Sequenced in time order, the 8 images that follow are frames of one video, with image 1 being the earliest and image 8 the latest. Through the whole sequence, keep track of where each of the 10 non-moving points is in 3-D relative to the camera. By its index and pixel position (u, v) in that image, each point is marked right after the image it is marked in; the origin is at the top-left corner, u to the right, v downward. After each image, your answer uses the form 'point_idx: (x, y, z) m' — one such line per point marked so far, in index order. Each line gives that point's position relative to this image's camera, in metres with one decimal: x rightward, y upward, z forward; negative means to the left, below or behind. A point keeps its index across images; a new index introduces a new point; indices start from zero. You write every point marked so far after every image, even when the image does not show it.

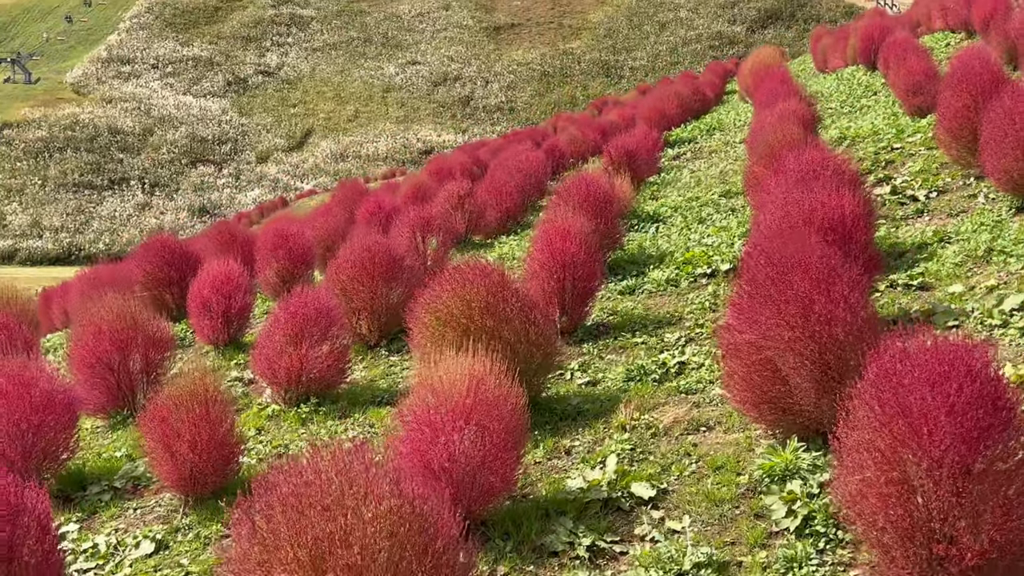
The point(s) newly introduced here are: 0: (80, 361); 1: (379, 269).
0: (-2.7, -0.5, +7.7) m
1: (-0.9, +0.1, +8.3) m
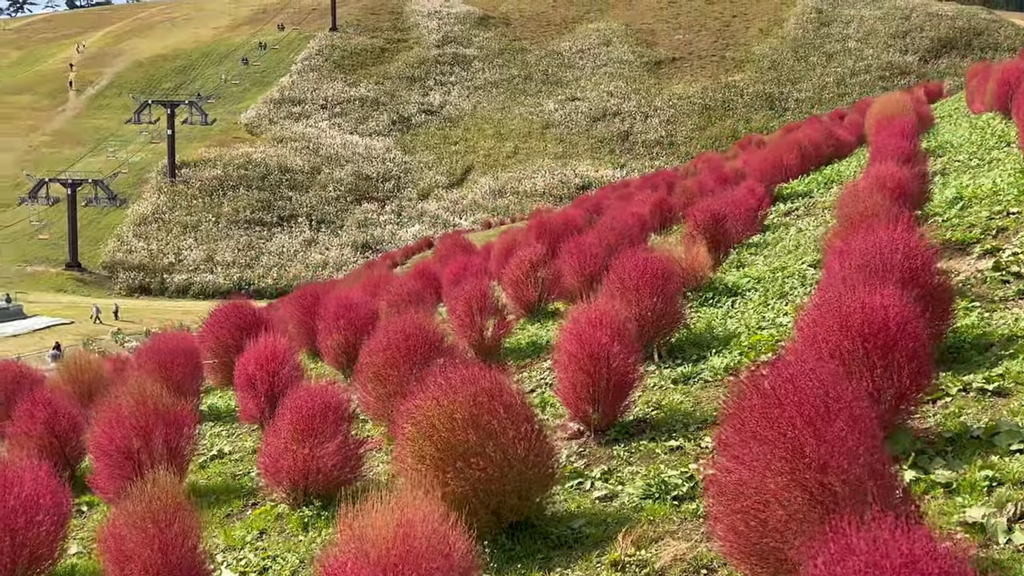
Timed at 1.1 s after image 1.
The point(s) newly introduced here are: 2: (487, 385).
0: (-2.5, -1.0, +7.4) m
1: (-0.7, -0.4, +7.8) m
2: (-0.1, -0.4, +5.5) m
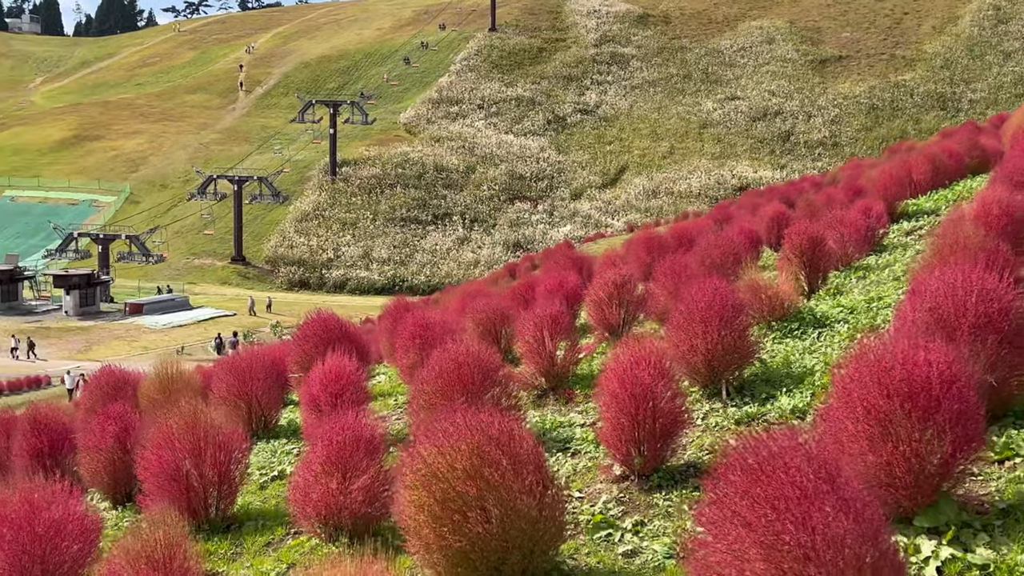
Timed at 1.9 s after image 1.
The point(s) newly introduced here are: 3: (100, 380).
0: (-2.2, -1.2, +7.5) m
1: (-0.3, -0.6, +7.6) m
2: (-0.1, -0.6, +5.3) m
3: (-4.1, -0.9, +12.0) m
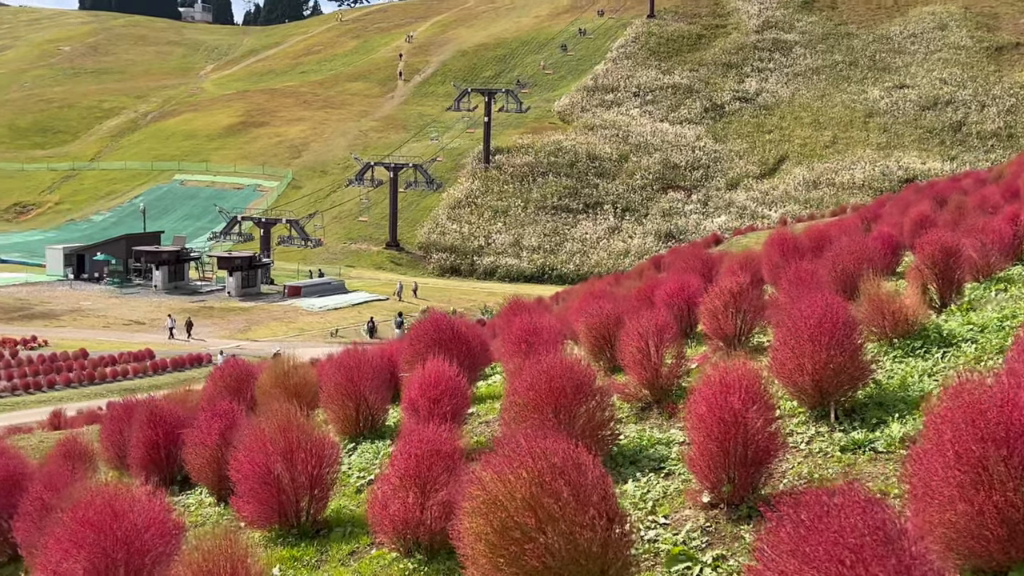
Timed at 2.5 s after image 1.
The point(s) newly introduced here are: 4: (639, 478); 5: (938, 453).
0: (-1.7, -1.2, +7.5) m
1: (+0.3, -0.7, +7.4) m
2: (+0.2, -0.7, +5.1) m
3: (-2.9, -0.9, +12.2) m
4: (+0.8, -1.2, +7.2) m
5: (+1.7, -0.7, +4.8) m
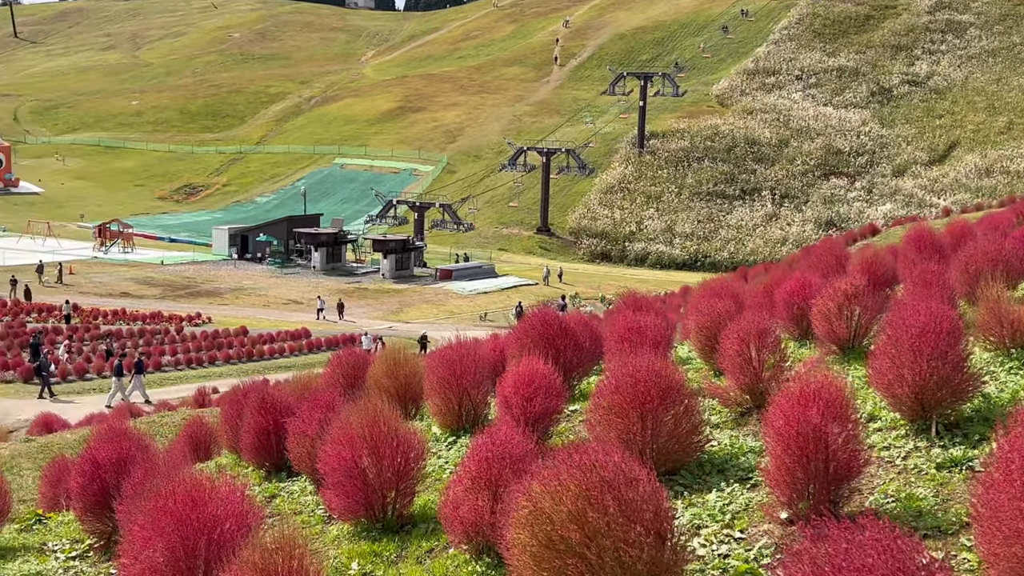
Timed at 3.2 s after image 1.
0: (-1.1, -1.2, +7.6) m
1: (+0.8, -0.7, +7.3) m
2: (+0.4, -0.8, +4.9) m
3: (-1.8, -0.7, +12.5) m
4: (+1.2, -1.2, +7.0) m
5: (+1.9, -0.7, +4.5) m
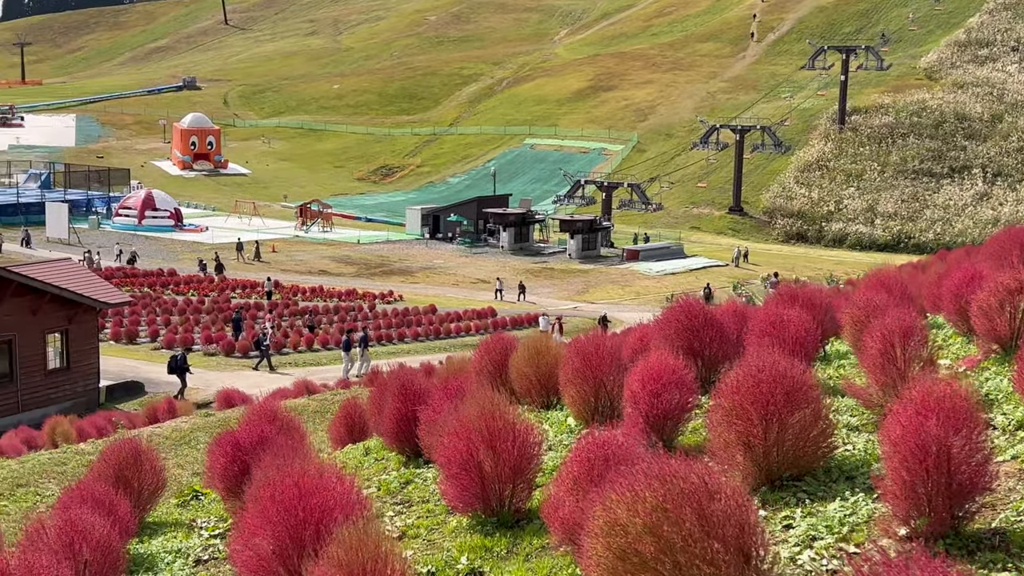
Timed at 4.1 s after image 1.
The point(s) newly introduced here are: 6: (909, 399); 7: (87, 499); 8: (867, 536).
0: (-0.4, -1.1, +7.6) m
1: (+1.5, -0.7, +7.0) m
2: (+0.7, -0.8, +4.7) m
3: (-0.3, -0.6, +12.5) m
4: (+1.9, -1.2, +6.7) m
5: (+2.1, -0.8, +4.0) m
6: (+2.0, -0.6, +6.2) m
7: (-2.9, -1.5, +8.2) m
8: (+1.8, -1.2, +6.0) m
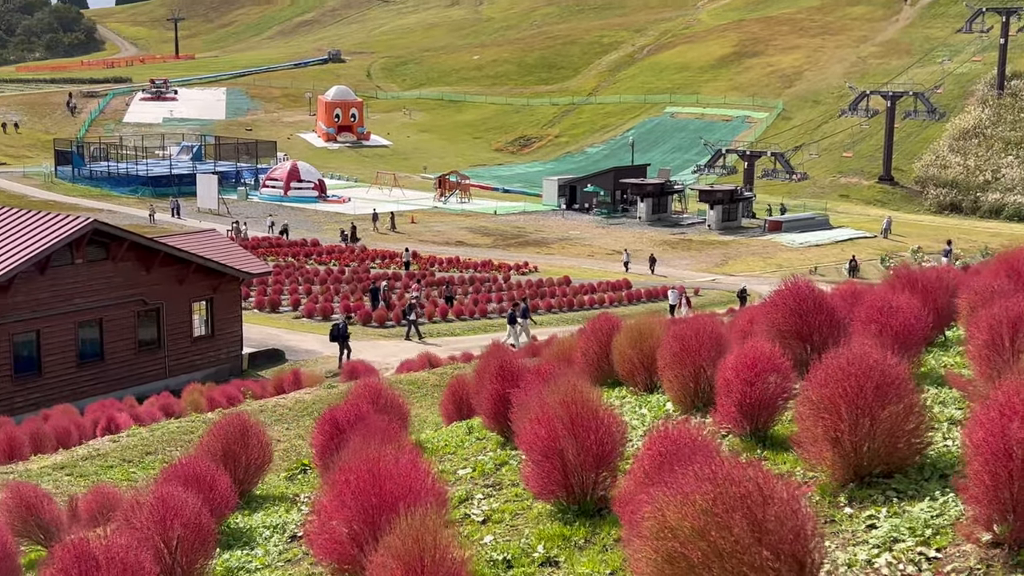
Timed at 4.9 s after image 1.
0: (+0.1, -1.0, +7.6) m
1: (+1.9, -0.6, +6.7) m
2: (+0.9, -0.8, +4.6) m
3: (+0.8, -0.4, +12.4) m
4: (+2.3, -1.1, +6.4) m
5: (+2.2, -0.8, +3.7) m
6: (+2.4, -0.5, +5.9) m
7: (-2.3, -1.3, +8.4) m
8: (+2.1, -1.2, +5.8) m
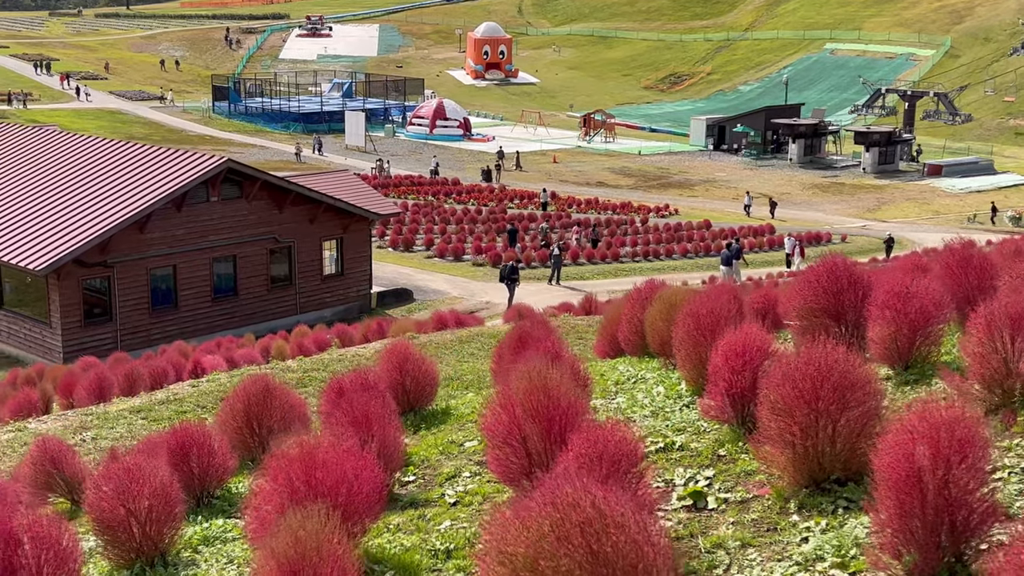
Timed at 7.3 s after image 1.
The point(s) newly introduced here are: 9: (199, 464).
0: (-0.1, -0.9, +7.5) m
1: (+1.6, -0.6, +6.4) m
2: (+0.3, -0.8, +4.4) m
3: (+1.2, -0.1, +12.2) m
4: (+1.9, -1.1, +6.1) m
5: (+1.4, -0.9, +3.4) m
6: (+1.9, -0.6, +5.5) m
7: (-2.4, -1.1, +8.7) m
8: (+1.6, -1.2, +5.5) m
9: (-2.3, -1.3, +8.7) m
